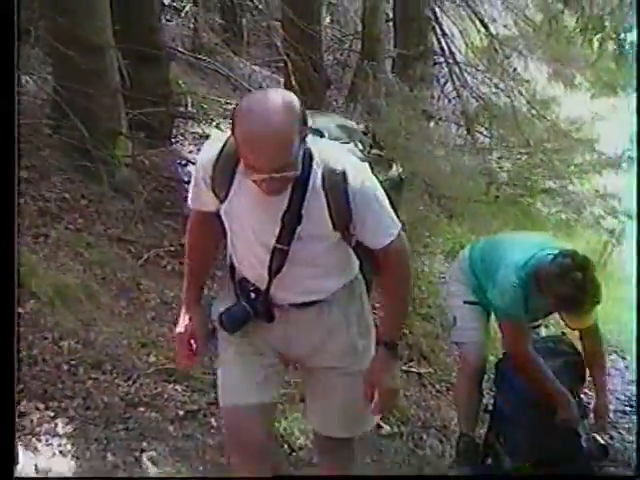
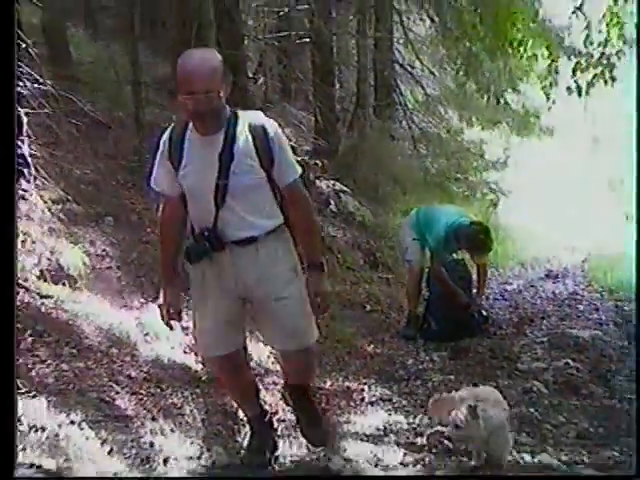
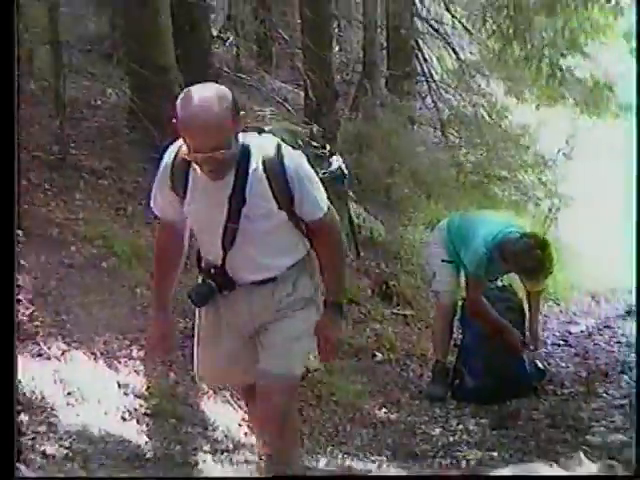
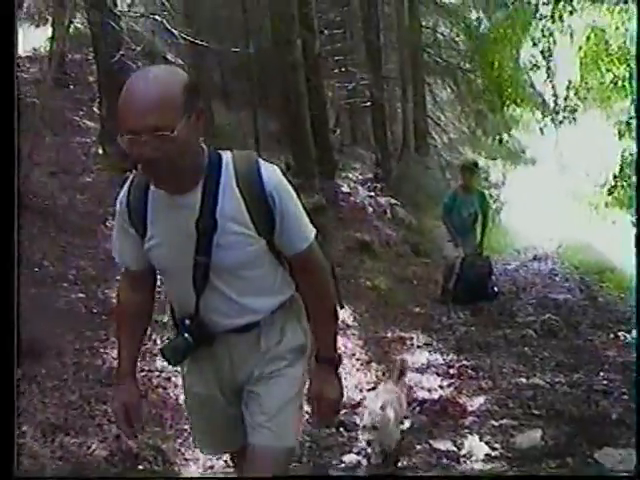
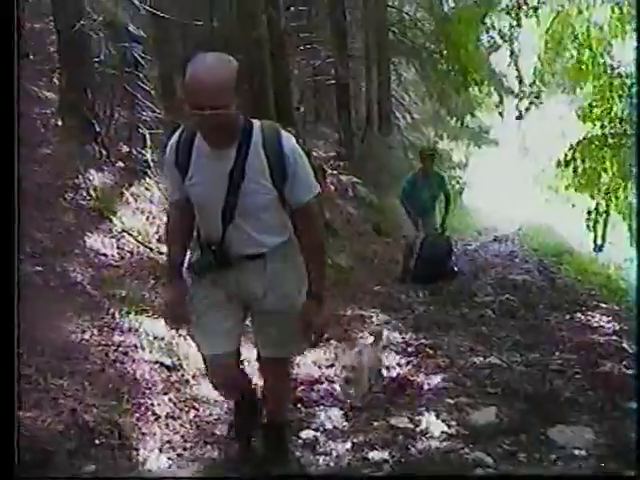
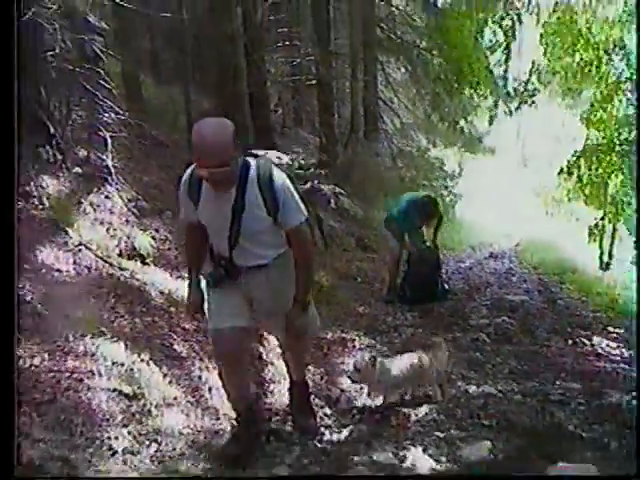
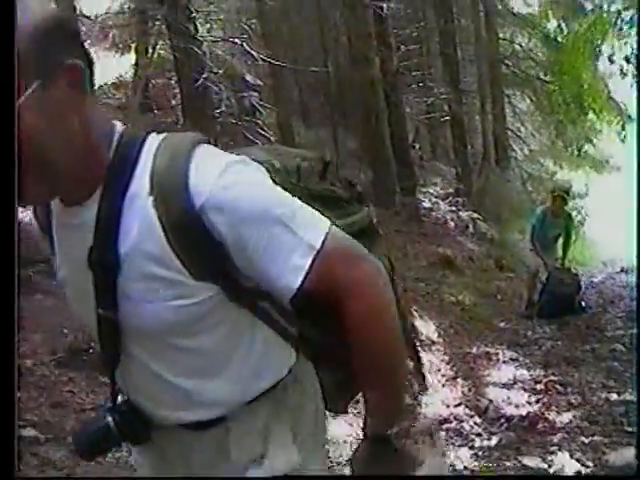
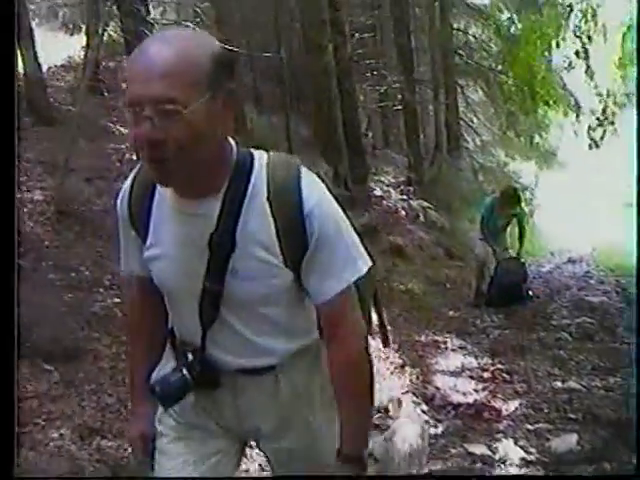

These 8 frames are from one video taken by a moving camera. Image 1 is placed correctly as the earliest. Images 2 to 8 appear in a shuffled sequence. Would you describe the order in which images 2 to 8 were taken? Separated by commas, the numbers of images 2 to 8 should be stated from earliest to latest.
3, 2, 6, 5, 4, 8, 7
